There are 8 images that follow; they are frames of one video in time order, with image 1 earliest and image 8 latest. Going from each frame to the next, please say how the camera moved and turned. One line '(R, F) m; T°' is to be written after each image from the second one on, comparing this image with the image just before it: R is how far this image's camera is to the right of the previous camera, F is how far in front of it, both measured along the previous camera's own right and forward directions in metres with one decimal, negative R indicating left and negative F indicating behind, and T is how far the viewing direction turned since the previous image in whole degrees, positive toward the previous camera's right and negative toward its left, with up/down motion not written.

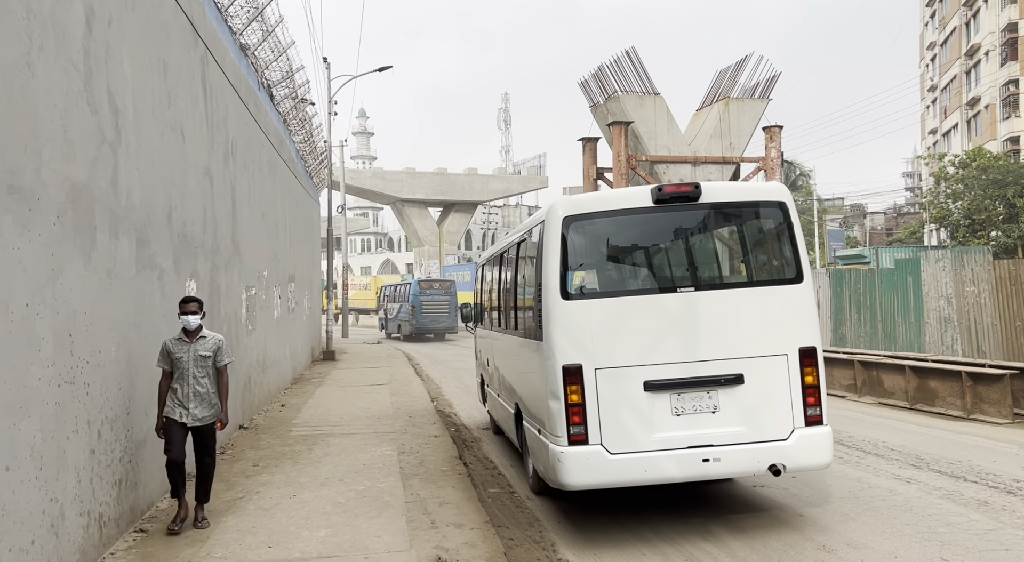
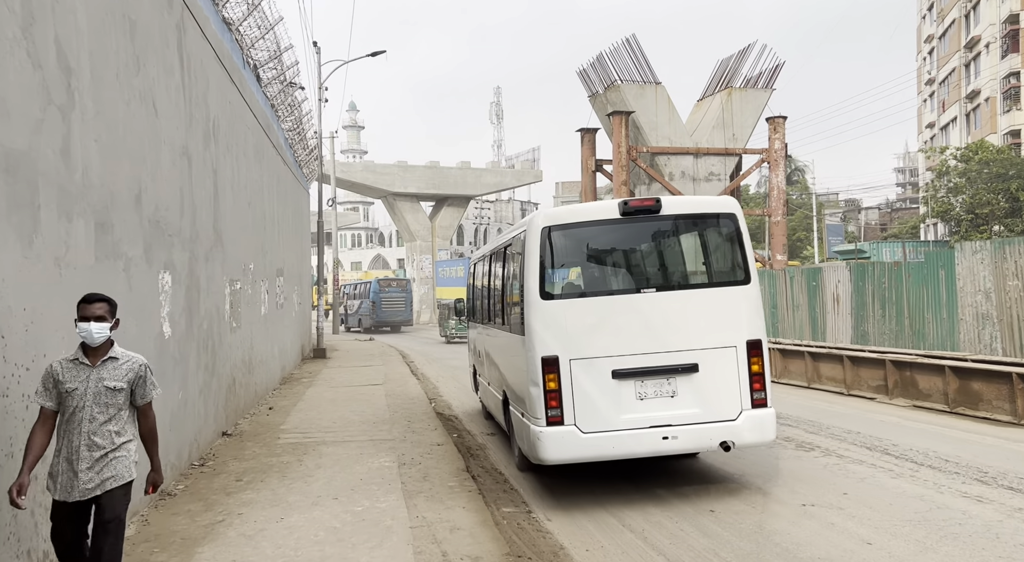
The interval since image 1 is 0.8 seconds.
(-0.2, +0.8) m; +1°
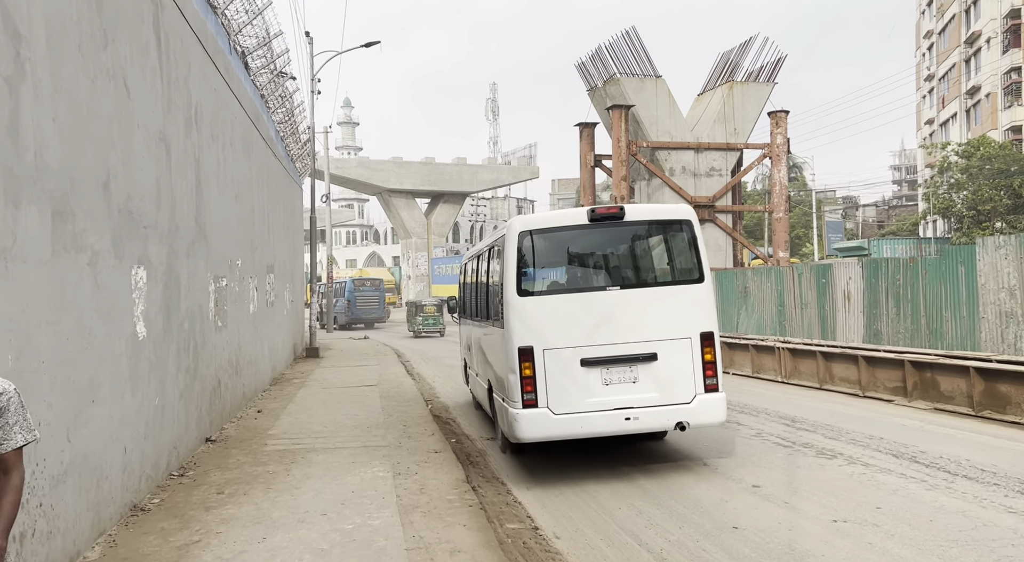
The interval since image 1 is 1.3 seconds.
(-0.1, +0.5) m; 0°
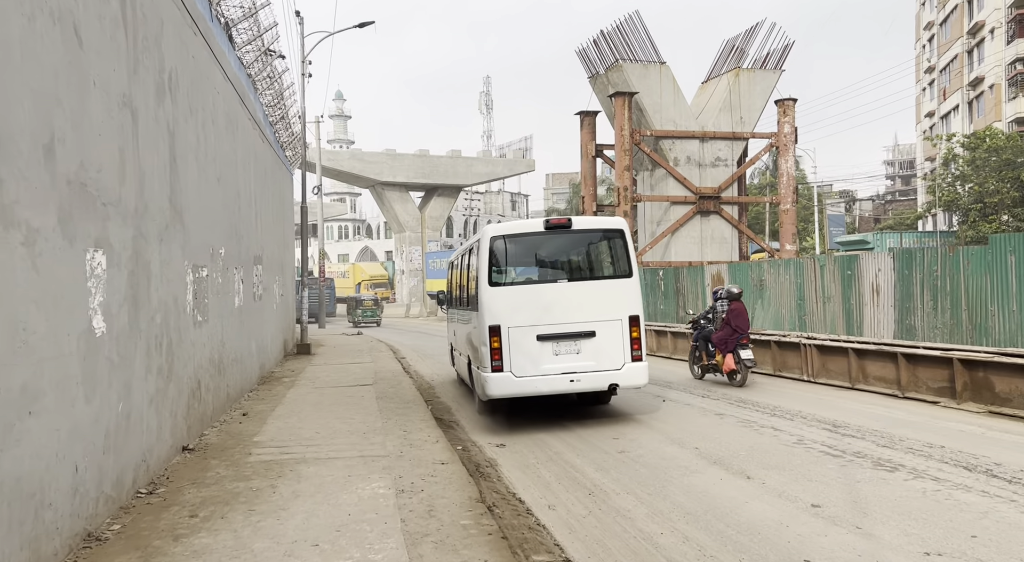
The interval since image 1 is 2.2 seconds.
(-0.2, +0.9) m; +1°
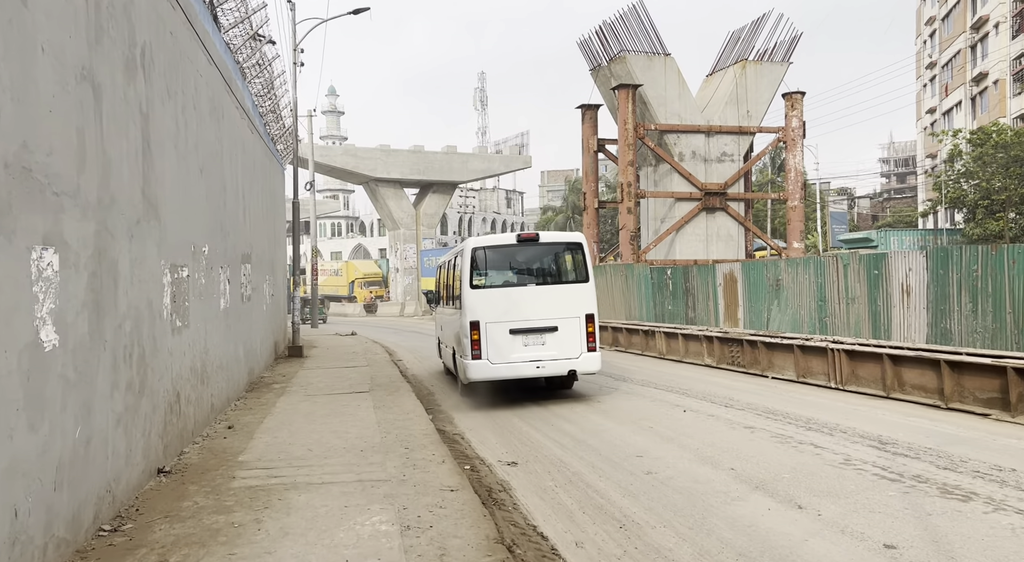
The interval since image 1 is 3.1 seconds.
(-0.2, +0.8) m; 0°
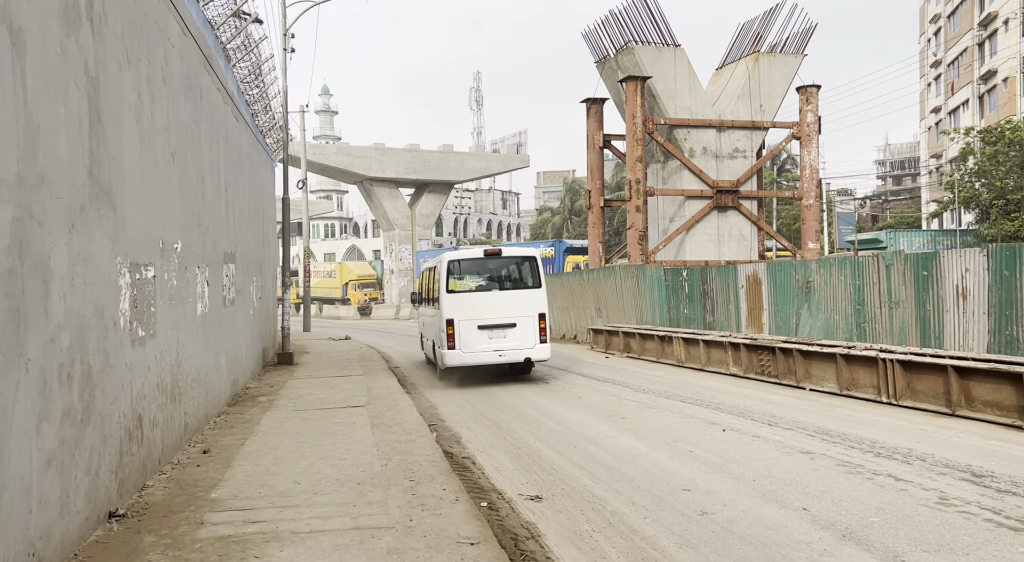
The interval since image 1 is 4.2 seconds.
(-0.3, +1.2) m; 0°
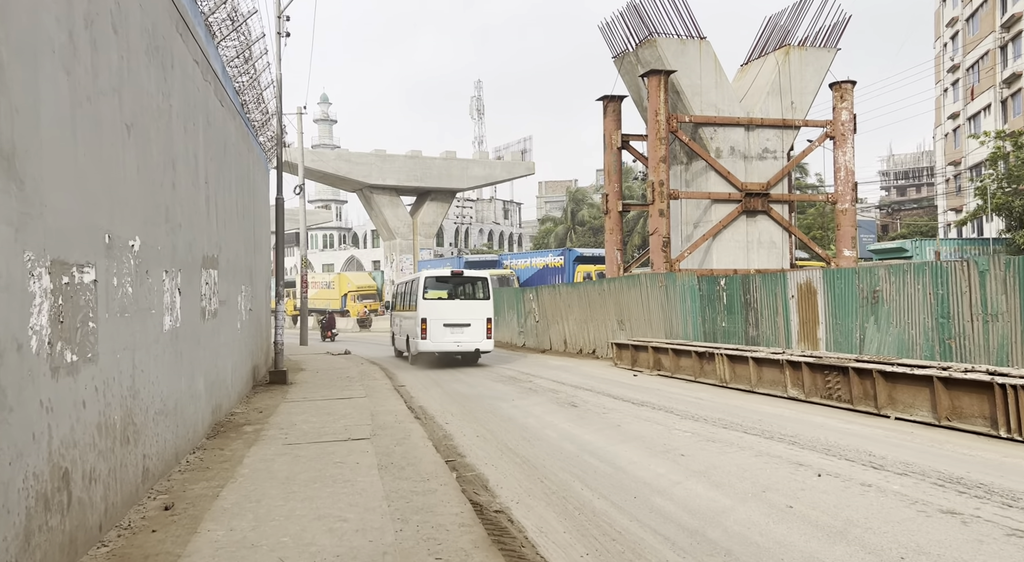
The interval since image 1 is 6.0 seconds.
(-0.4, +1.8) m; 0°
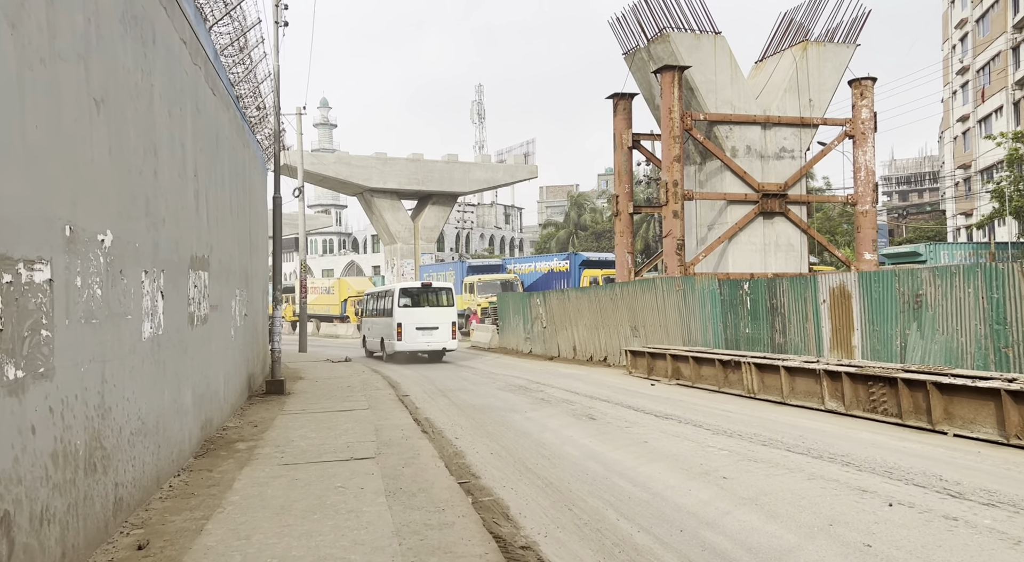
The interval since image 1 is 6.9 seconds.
(-0.2, +0.9) m; 0°
